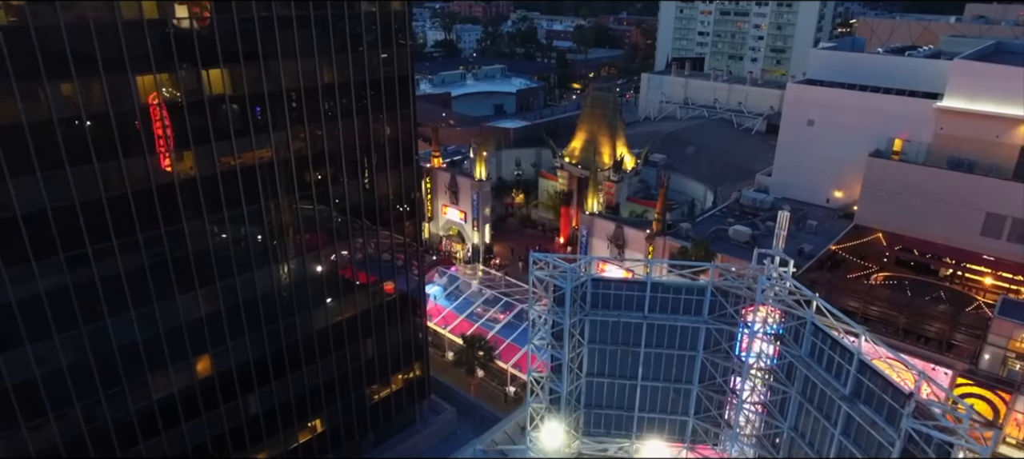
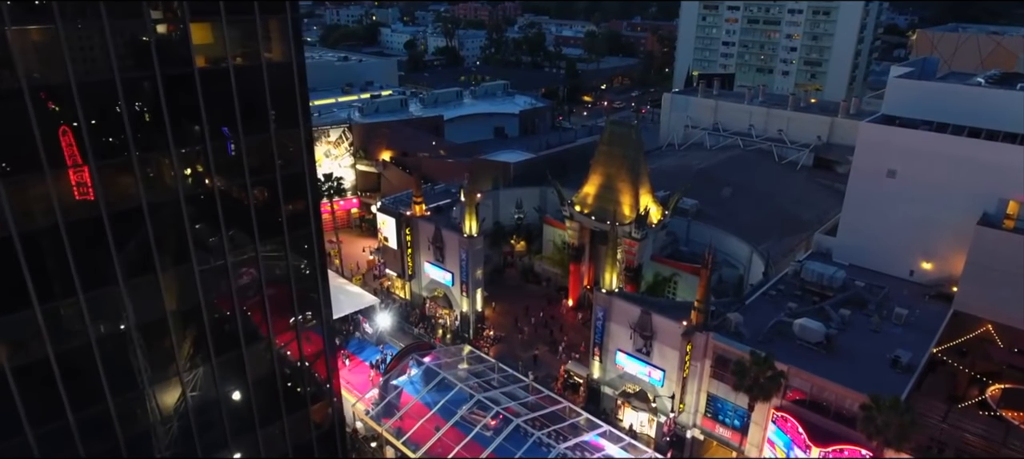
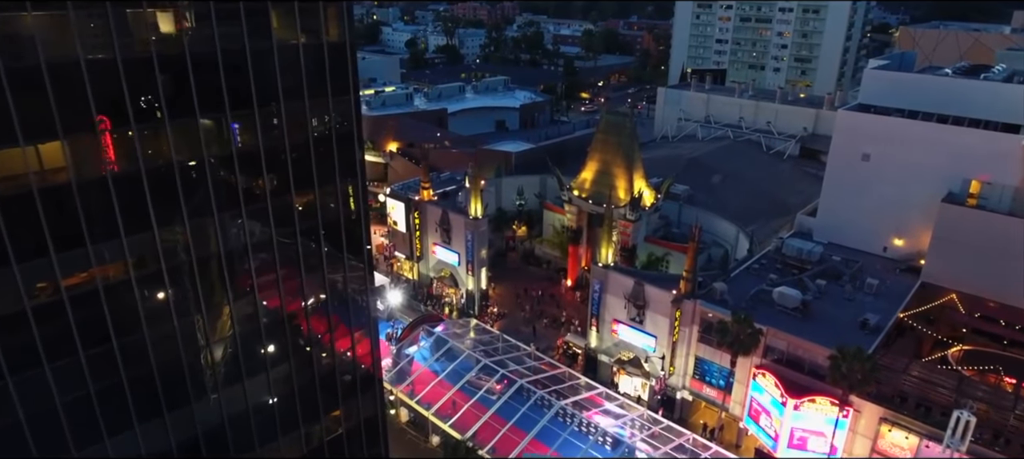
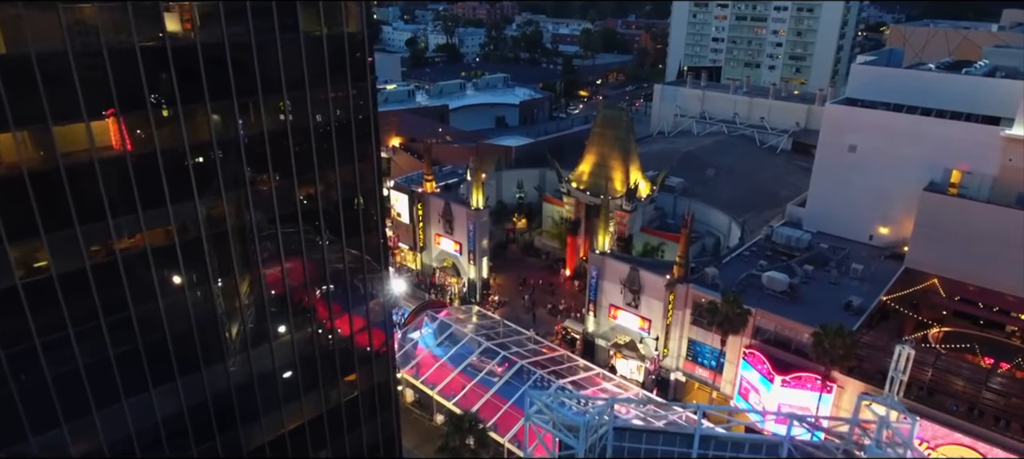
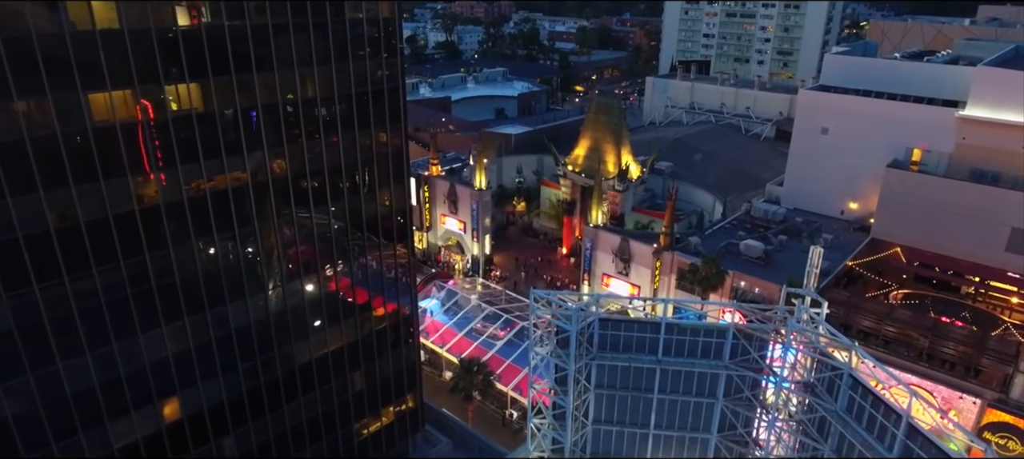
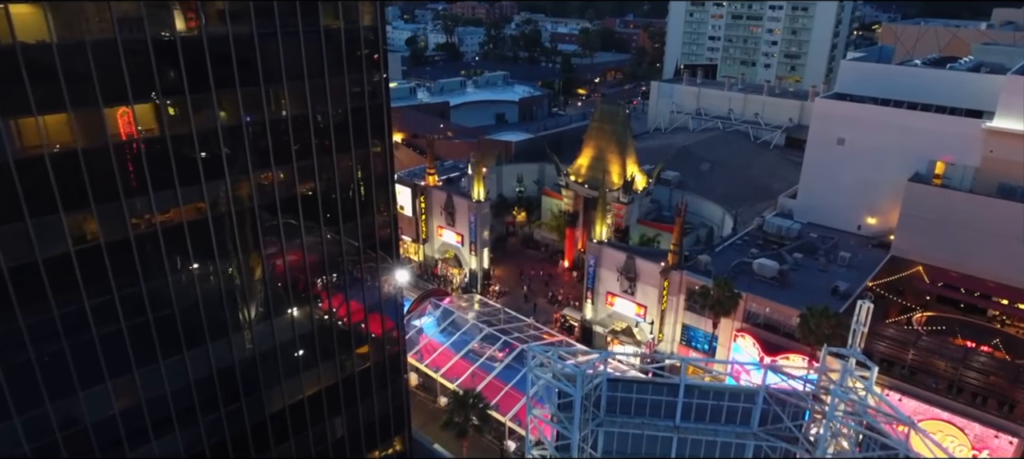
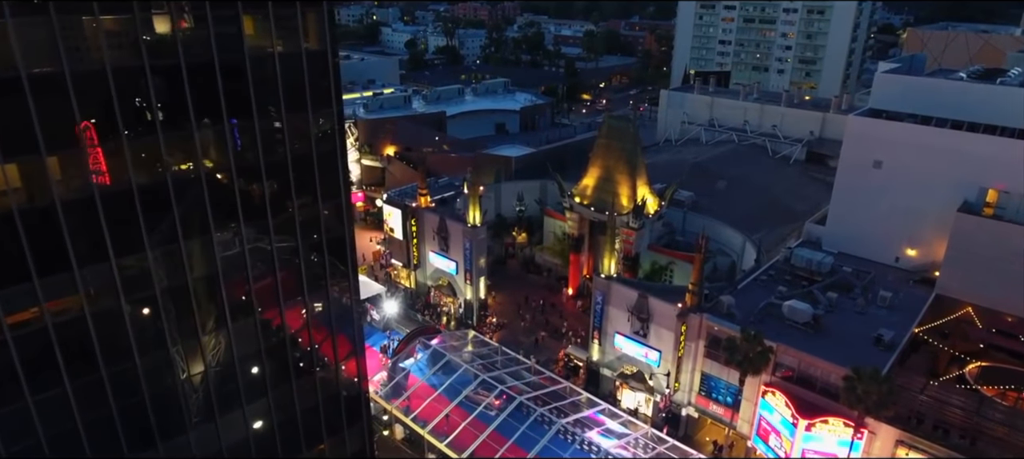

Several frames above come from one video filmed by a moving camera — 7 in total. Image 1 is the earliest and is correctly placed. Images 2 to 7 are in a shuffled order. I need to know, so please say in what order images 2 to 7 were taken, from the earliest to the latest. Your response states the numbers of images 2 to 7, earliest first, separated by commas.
5, 6, 4, 3, 7, 2
